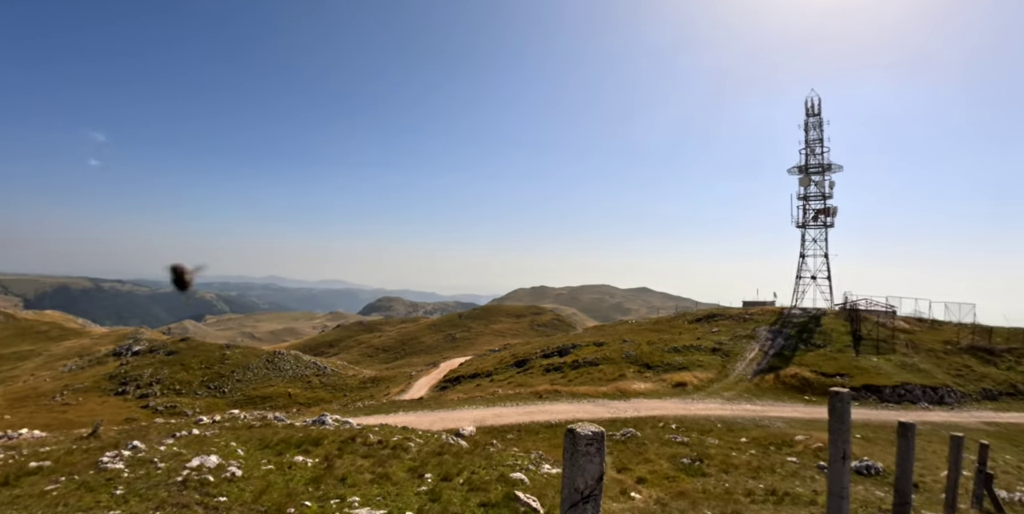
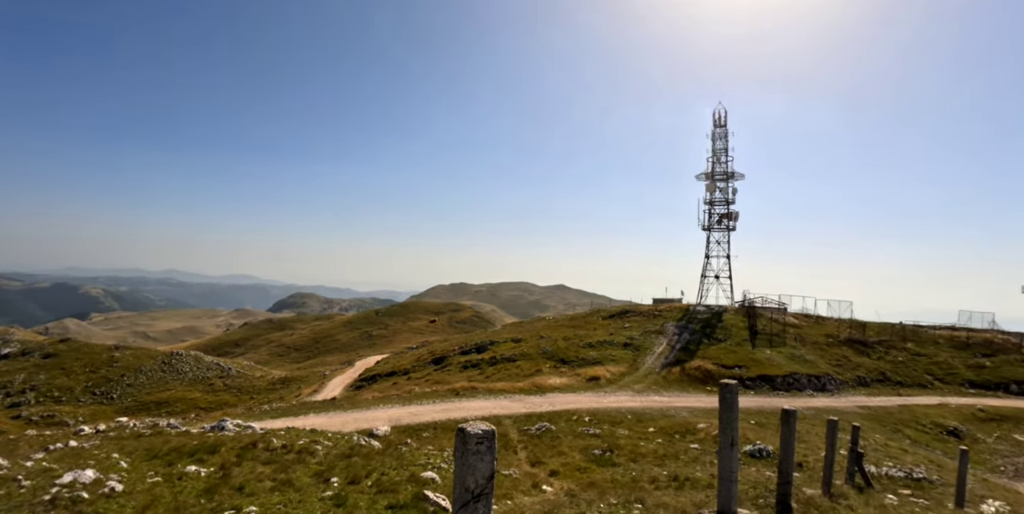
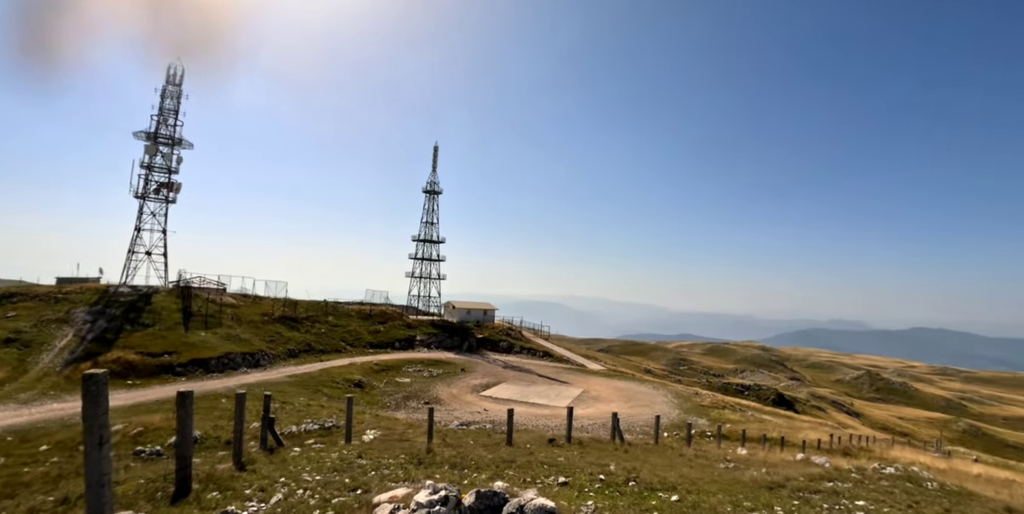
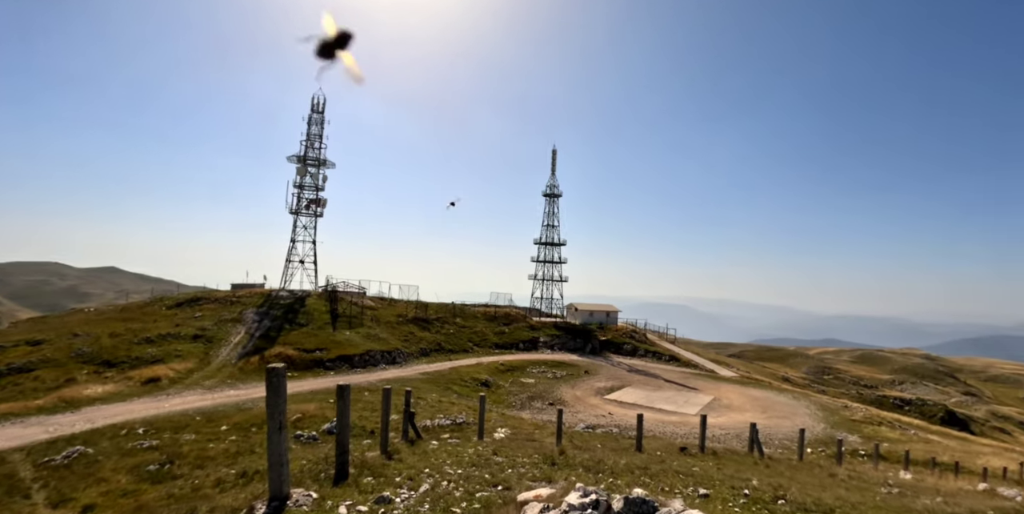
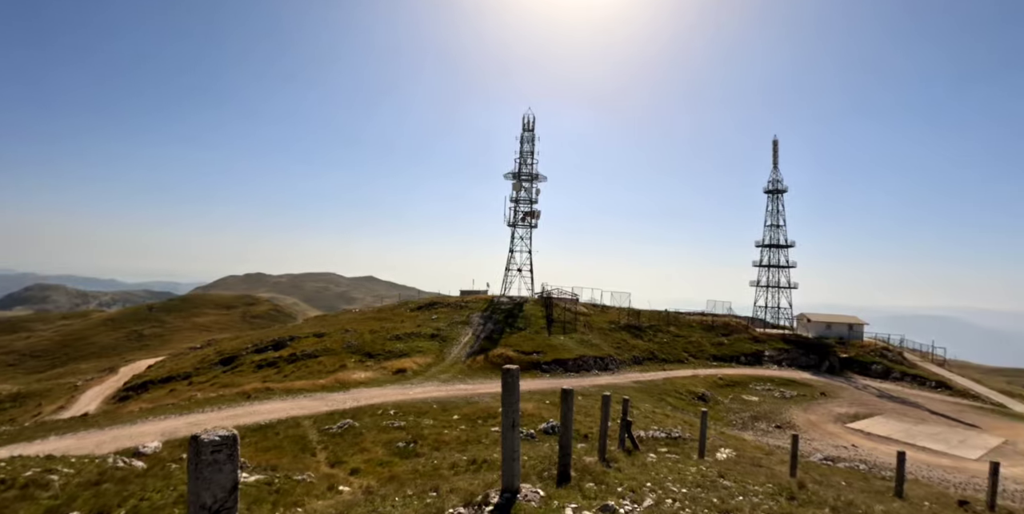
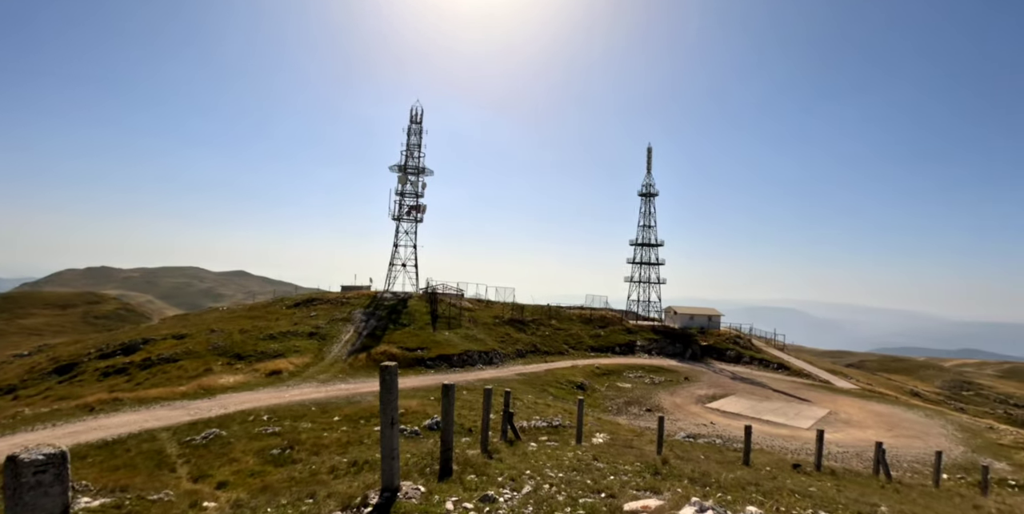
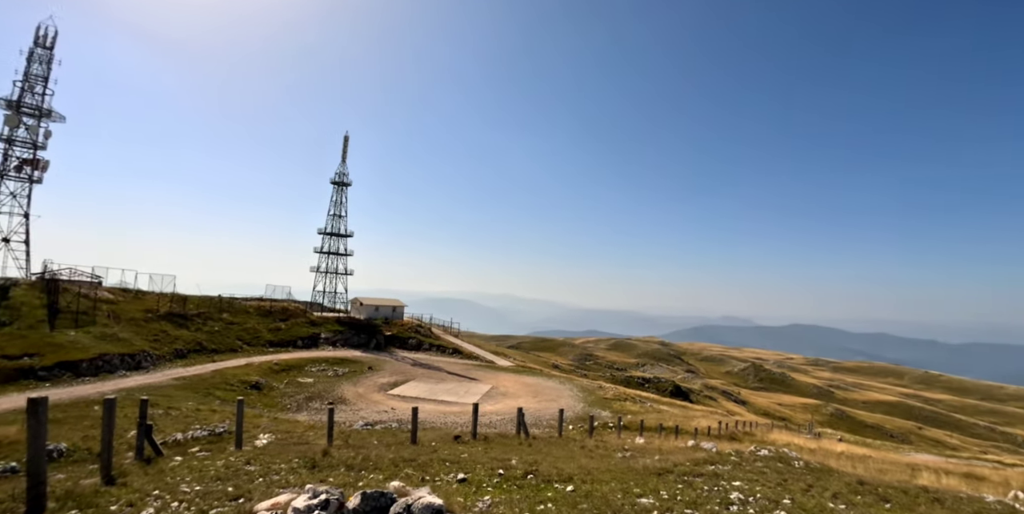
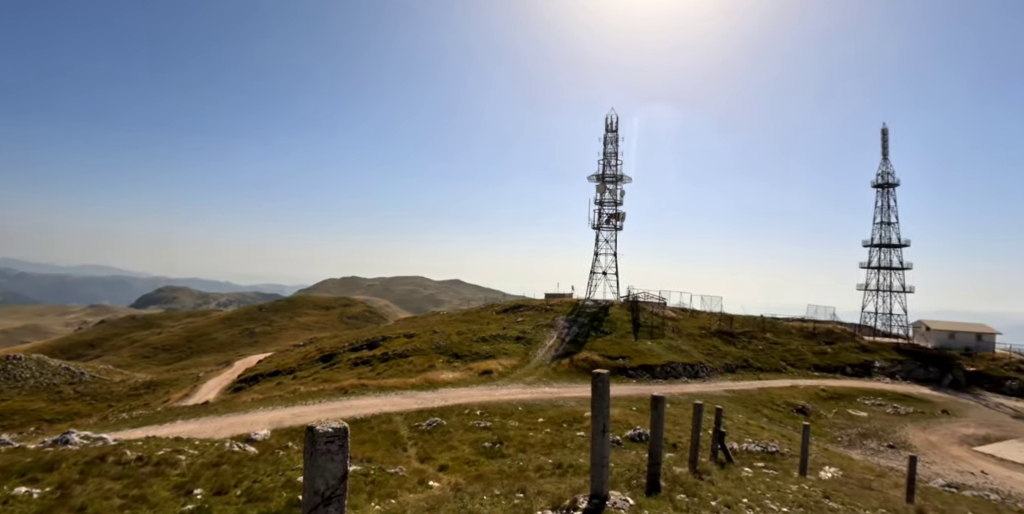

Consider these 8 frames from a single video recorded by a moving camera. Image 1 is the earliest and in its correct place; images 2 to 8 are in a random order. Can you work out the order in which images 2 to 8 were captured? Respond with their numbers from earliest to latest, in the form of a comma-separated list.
2, 8, 5, 6, 4, 3, 7
